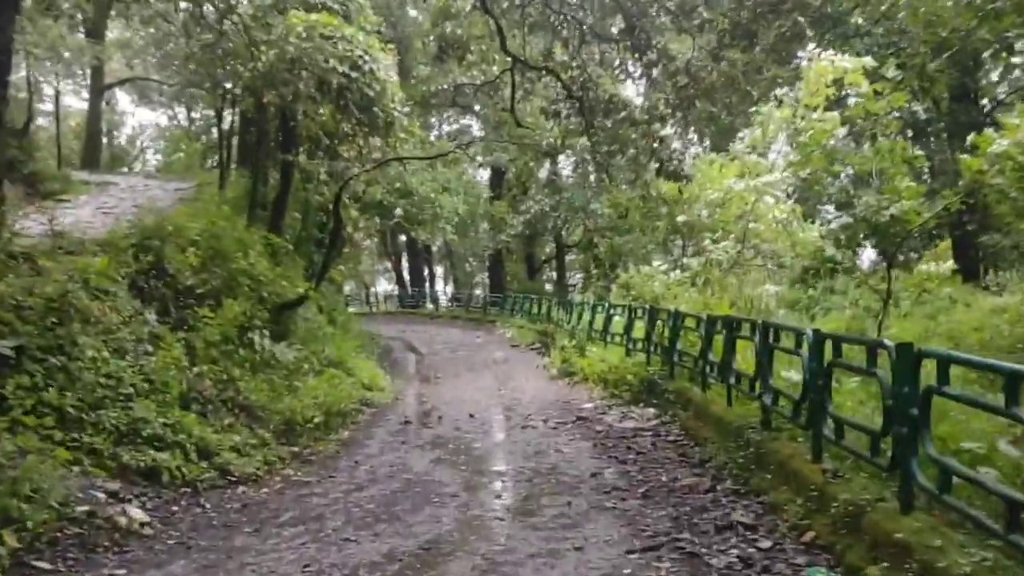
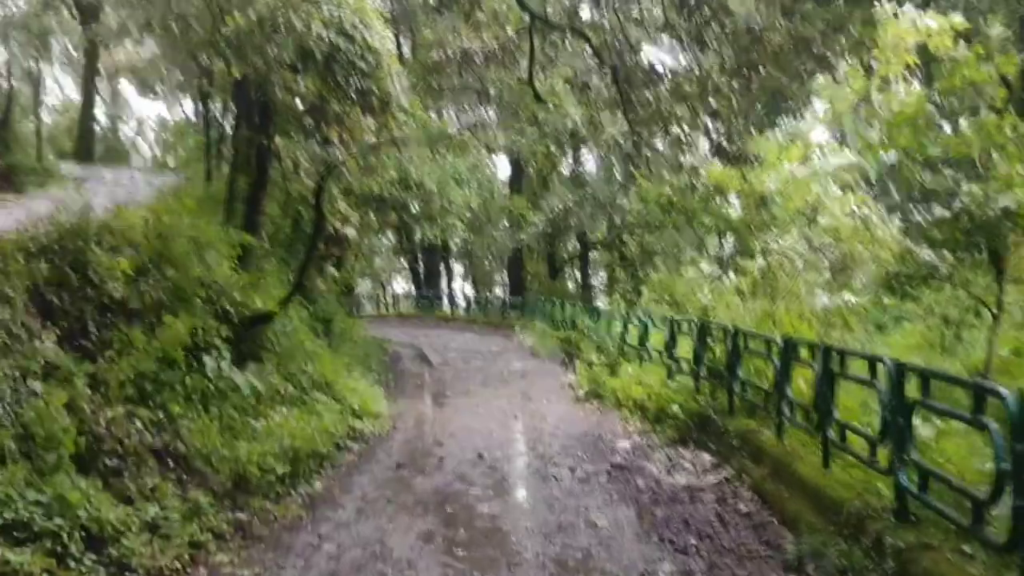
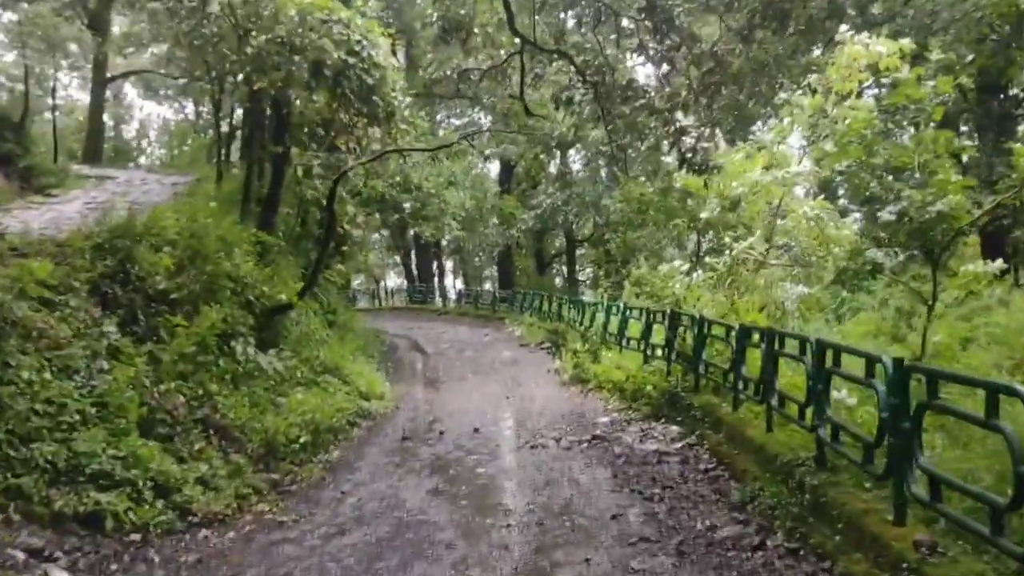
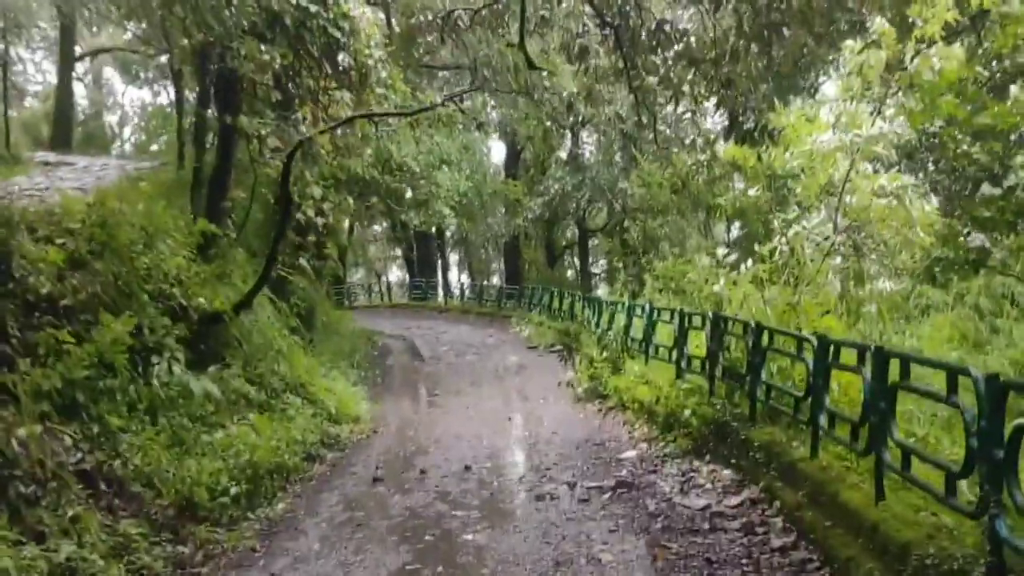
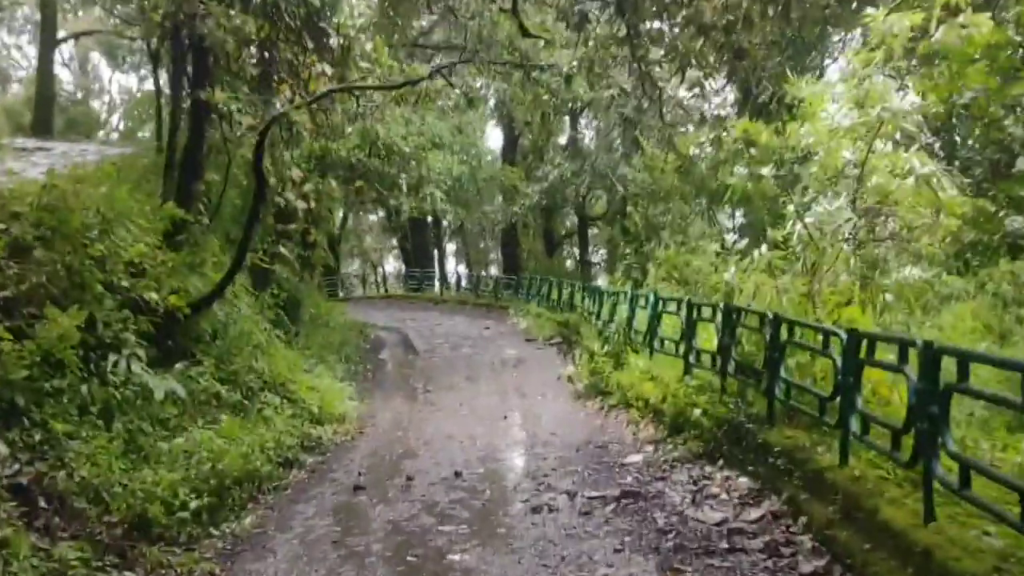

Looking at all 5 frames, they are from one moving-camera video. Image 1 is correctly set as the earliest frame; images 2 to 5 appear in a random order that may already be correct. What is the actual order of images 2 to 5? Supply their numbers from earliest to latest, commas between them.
3, 2, 4, 5
